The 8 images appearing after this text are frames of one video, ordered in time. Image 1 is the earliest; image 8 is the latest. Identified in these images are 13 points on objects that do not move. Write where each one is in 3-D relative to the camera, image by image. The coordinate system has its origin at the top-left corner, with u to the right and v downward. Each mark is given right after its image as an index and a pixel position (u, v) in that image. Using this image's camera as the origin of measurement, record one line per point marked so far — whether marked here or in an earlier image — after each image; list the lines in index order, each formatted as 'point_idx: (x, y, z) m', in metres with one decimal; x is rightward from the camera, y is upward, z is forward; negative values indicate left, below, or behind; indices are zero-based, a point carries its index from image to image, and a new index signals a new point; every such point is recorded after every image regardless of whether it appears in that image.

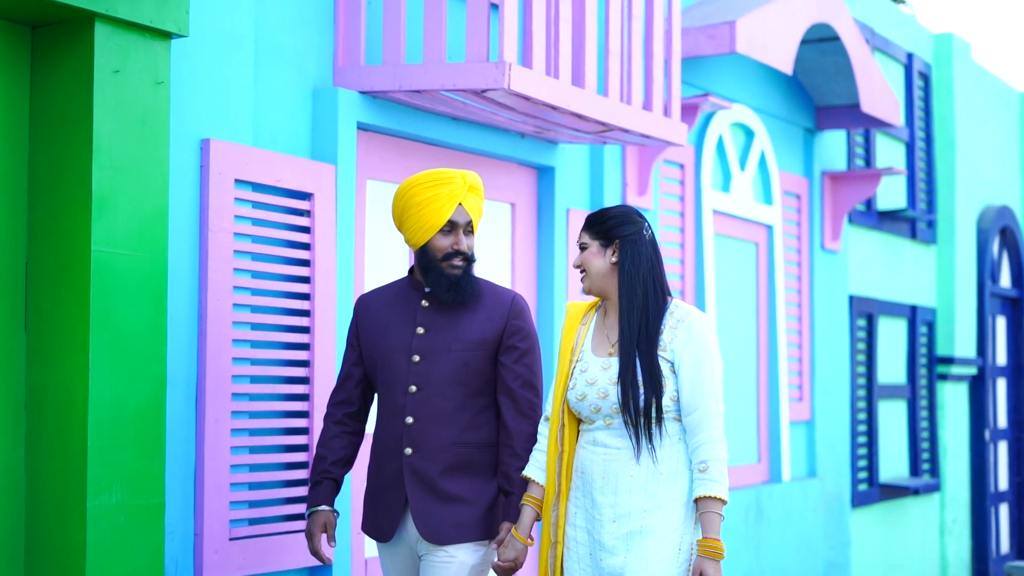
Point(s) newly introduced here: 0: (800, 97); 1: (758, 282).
0: (+1.3, +0.9, +7.8) m
1: (+1.1, 0.0, +7.4) m
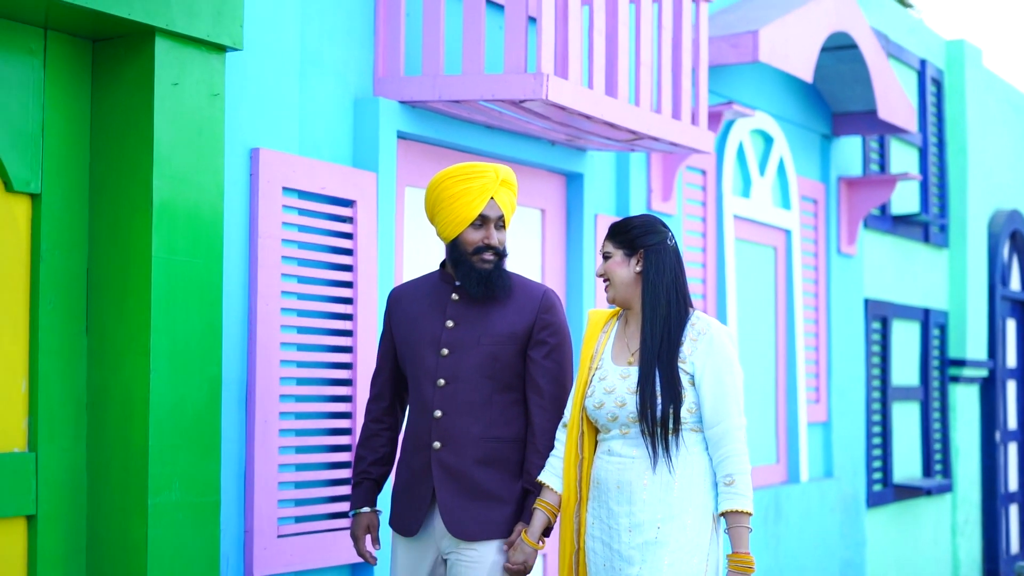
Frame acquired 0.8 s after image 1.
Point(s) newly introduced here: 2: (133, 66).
0: (+1.4, +0.9, +8.0) m
1: (+1.2, 0.0, +7.6) m
2: (-0.9, +0.5, +3.8) m
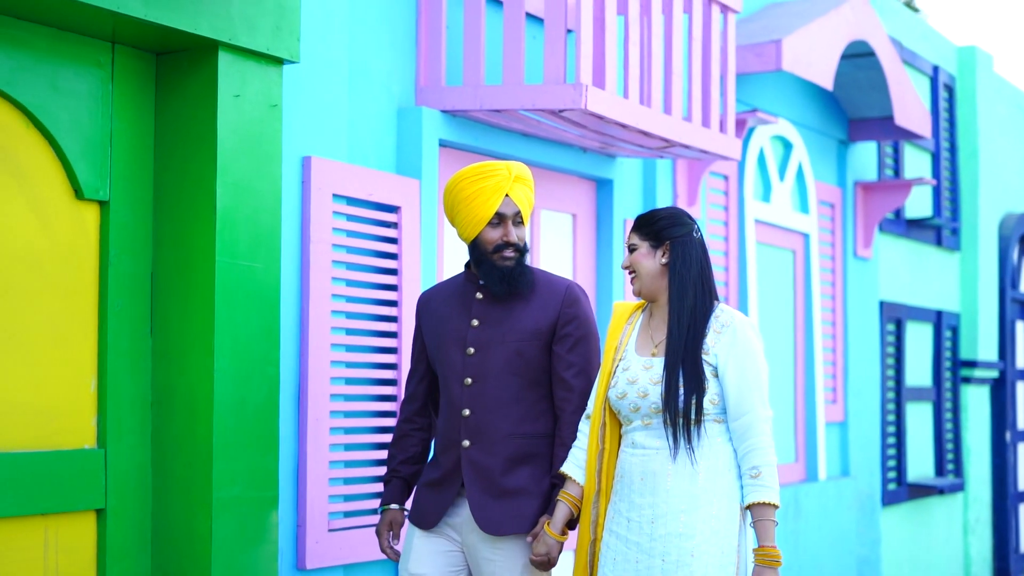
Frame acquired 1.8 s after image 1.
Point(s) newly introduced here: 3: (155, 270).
0: (+1.5, +0.9, +8.1) m
1: (+1.3, 0.0, +7.7) m
2: (-0.7, +0.5, +4.0) m
3: (-0.9, 0.0, +4.0) m
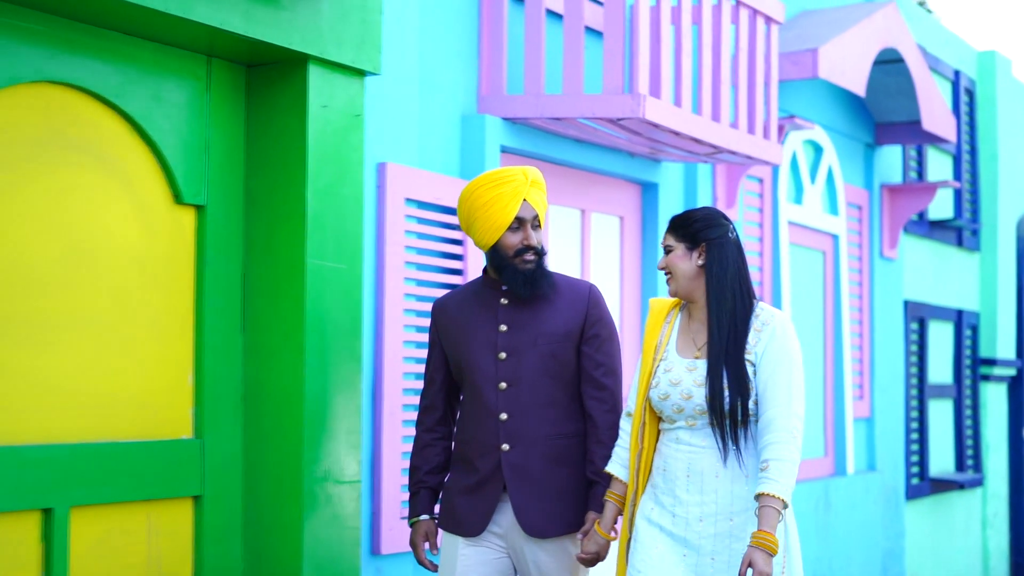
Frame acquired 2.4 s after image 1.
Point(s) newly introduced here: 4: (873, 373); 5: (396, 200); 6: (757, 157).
0: (+1.7, +0.9, +8.4) m
1: (+1.5, 0.0, +8.0) m
2: (-0.6, +0.5, +4.2) m
3: (-0.7, 0.0, +4.3) m
4: (+1.8, -0.4, +8.4) m
5: (-0.3, +0.2, +4.7) m
6: (+0.8, +0.5, +5.9) m
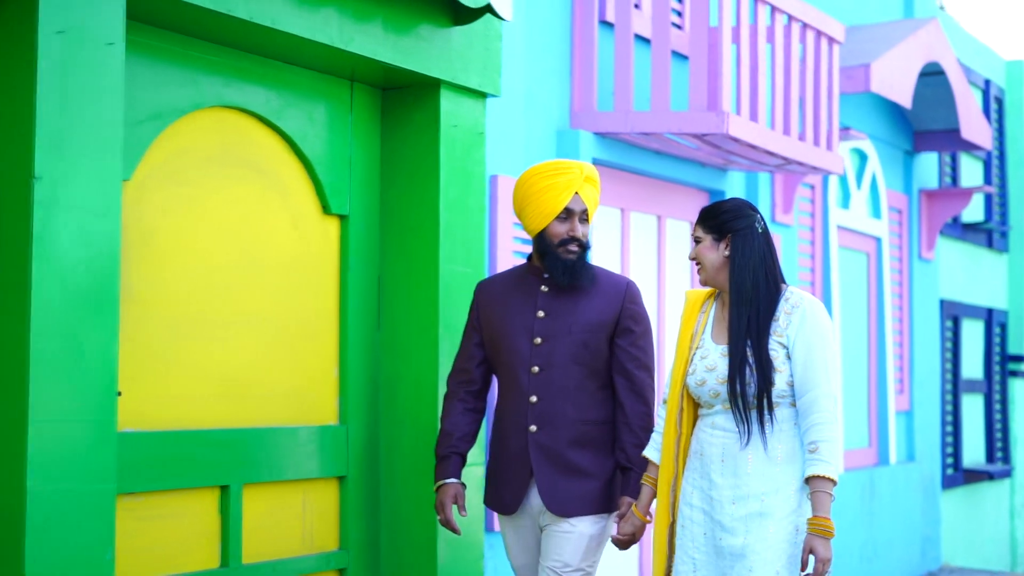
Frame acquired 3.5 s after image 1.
0: (+2.0, +0.9, +8.8) m
1: (+1.8, 0.0, +8.4) m
2: (-0.3, +0.5, +4.7) m
3: (-0.4, 0.0, +4.7) m
4: (+2.1, -0.4, +8.9) m
5: (0.0, +0.2, +5.2) m
6: (+1.1, +0.5, +6.3) m
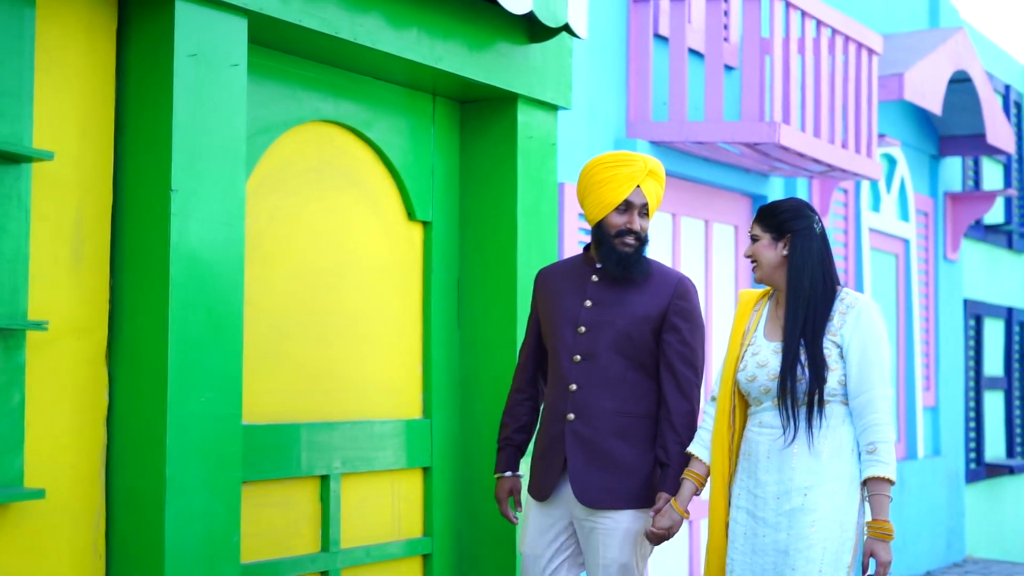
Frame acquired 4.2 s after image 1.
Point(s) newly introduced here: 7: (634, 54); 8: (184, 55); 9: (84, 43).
0: (+2.2, +0.9, +9.1) m
1: (+2.0, 0.0, +8.7) m
2: (0.0, +0.5, +5.0) m
3: (-0.2, 0.0, +5.0) m
4: (+2.3, -0.4, +9.2) m
5: (+0.2, +0.2, +5.5) m
6: (+1.4, +0.4, +6.6) m
7: (+0.4, +0.8, +6.1) m
8: (-0.7, +0.5, +3.7) m
9: (-0.9, +0.5, +3.7) m
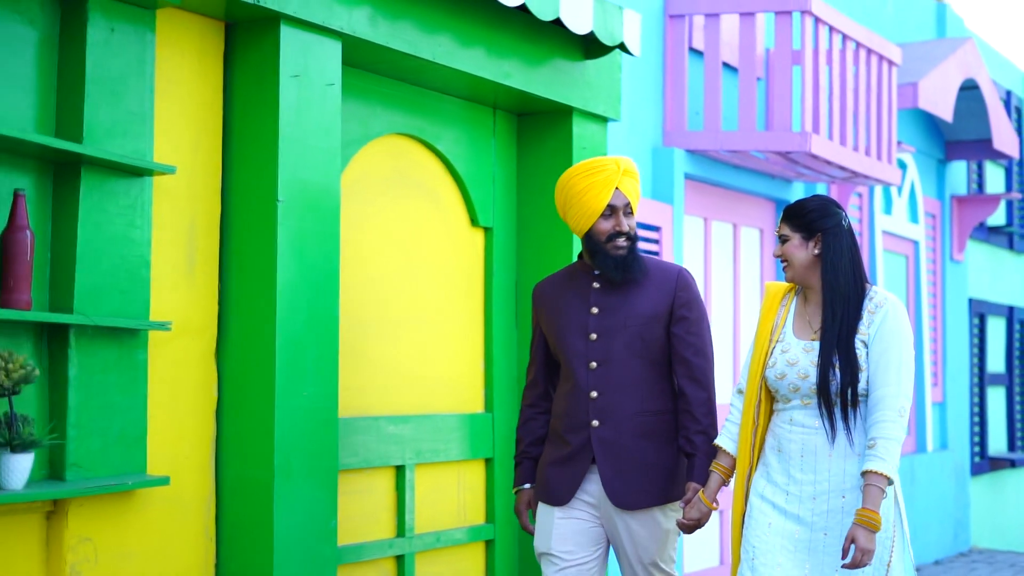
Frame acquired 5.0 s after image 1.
0: (+2.4, +0.9, +9.5) m
1: (+2.1, 0.0, +9.1) m
2: (+0.1, +0.5, +5.3) m
3: (0.0, 0.0, +5.3) m
4: (+2.4, -0.4, +9.5) m
5: (+0.4, +0.2, +5.8) m
6: (+1.5, +0.4, +6.9) m
7: (+0.6, +0.8, +6.4) m
8: (-0.5, +0.5, +4.0) m
9: (-0.8, +0.5, +4.0) m
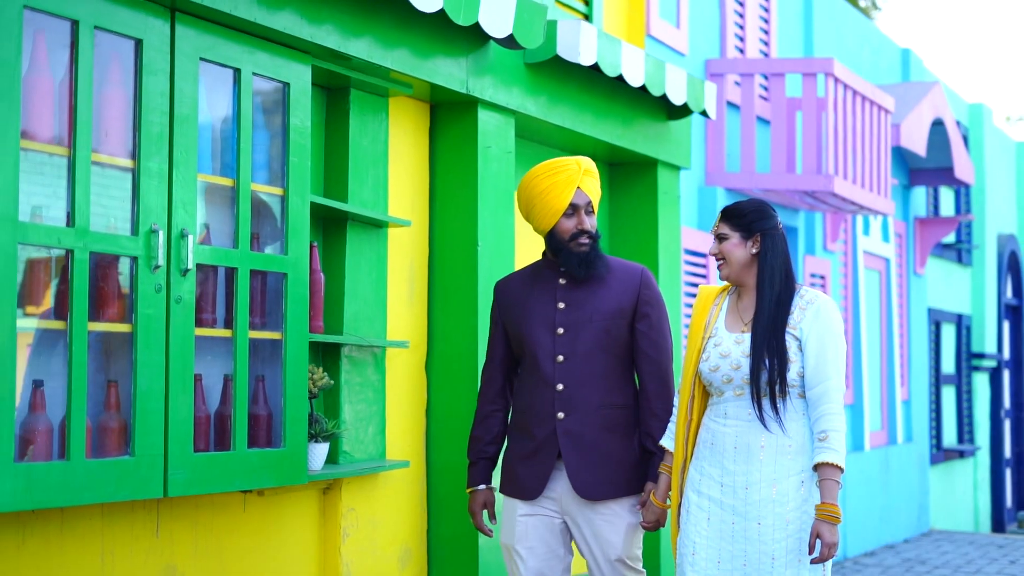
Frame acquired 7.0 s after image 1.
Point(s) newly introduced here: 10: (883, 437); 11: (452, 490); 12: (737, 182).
0: (+2.5, +0.8, +10.7) m
1: (+2.2, -0.1, +10.3) m
2: (+0.5, +0.4, +6.5) m
3: (+0.4, 0.0, +6.5) m
4: (+2.5, -0.5, +10.8) m
5: (+0.7, +0.2, +7.0) m
6: (+1.8, +0.4, +8.2) m
7: (+0.9, +0.8, +7.6) m
8: (-0.1, +0.4, +5.1) m
9: (-0.3, +0.5, +5.1) m
10: (+2.2, -0.9, +10.3) m
11: (-0.2, -0.6, +5.1) m
12: (+1.0, +0.5, +7.5) m
